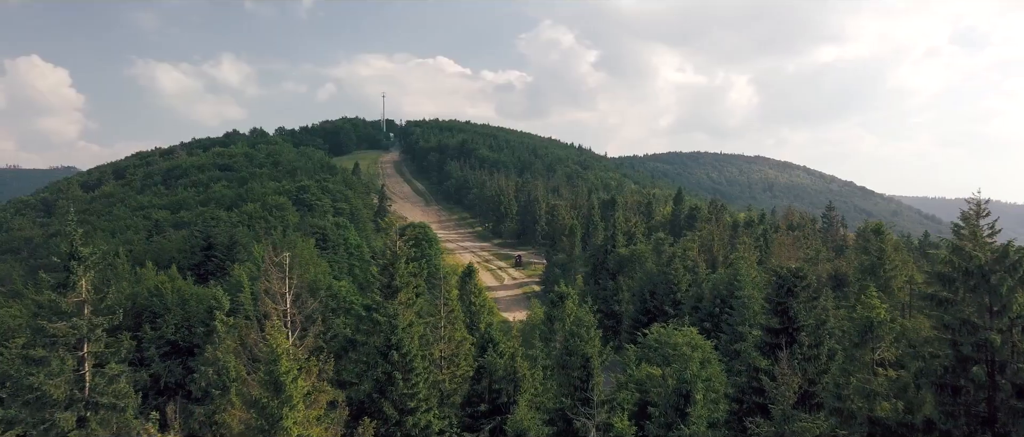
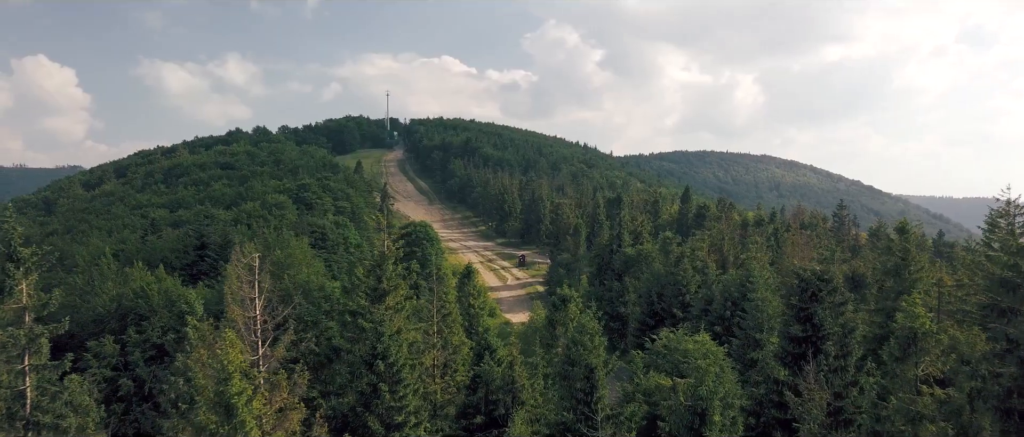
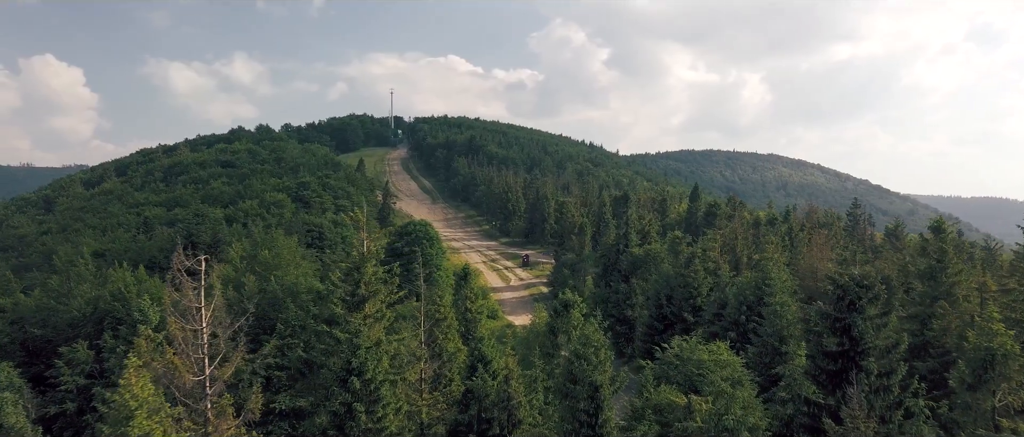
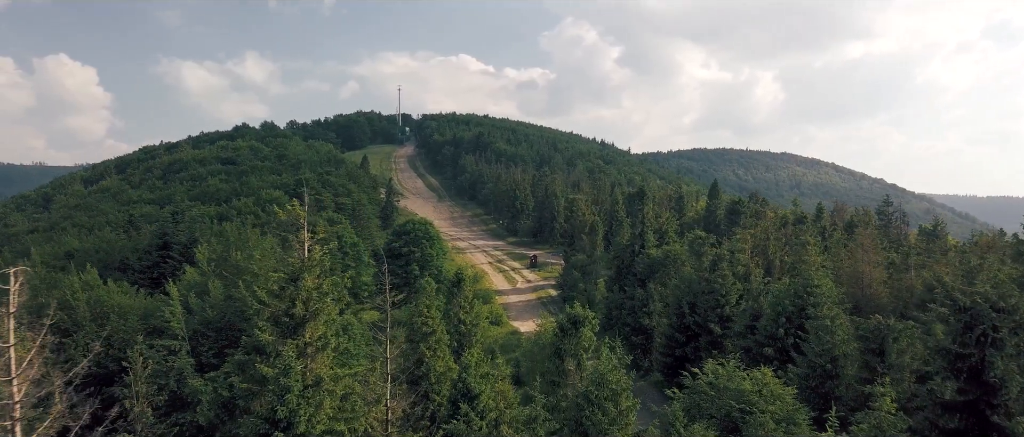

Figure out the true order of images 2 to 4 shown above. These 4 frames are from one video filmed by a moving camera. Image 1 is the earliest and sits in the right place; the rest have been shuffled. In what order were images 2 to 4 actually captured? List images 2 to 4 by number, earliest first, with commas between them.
2, 3, 4
